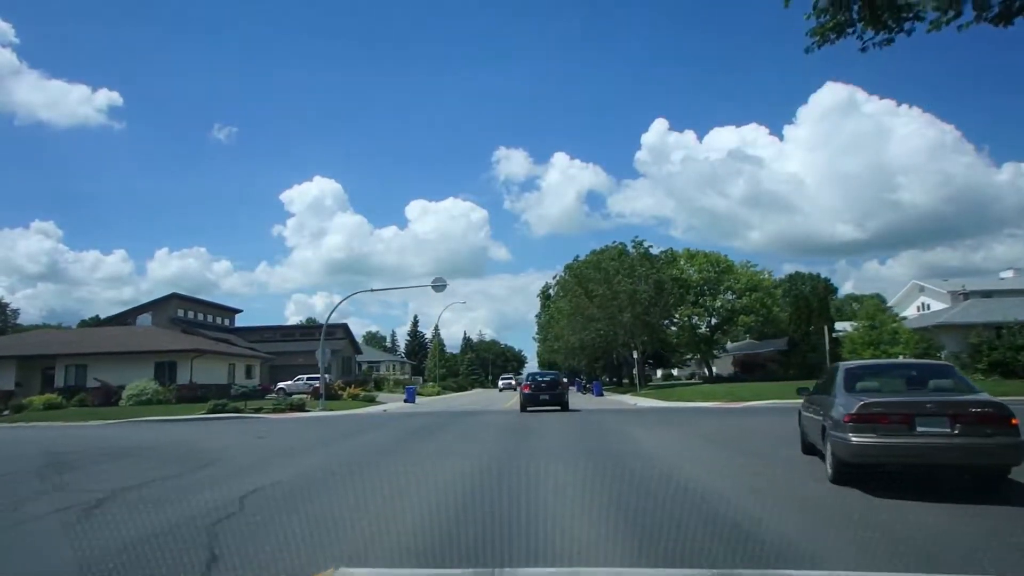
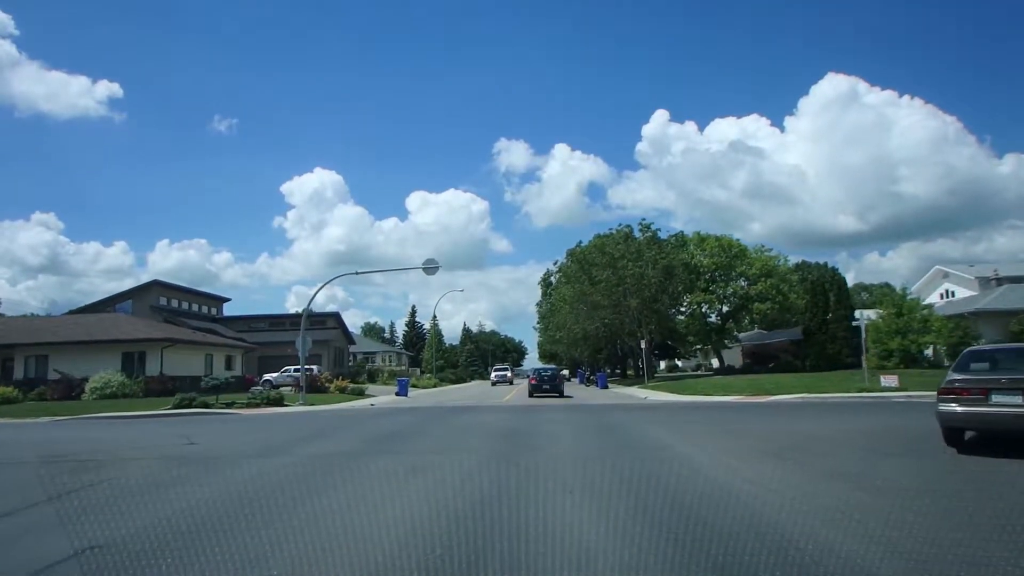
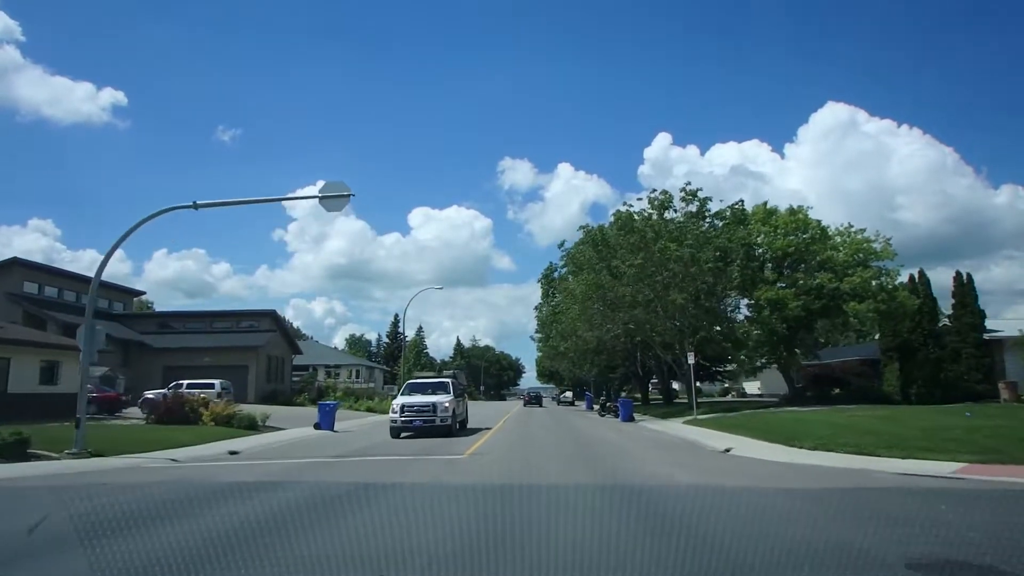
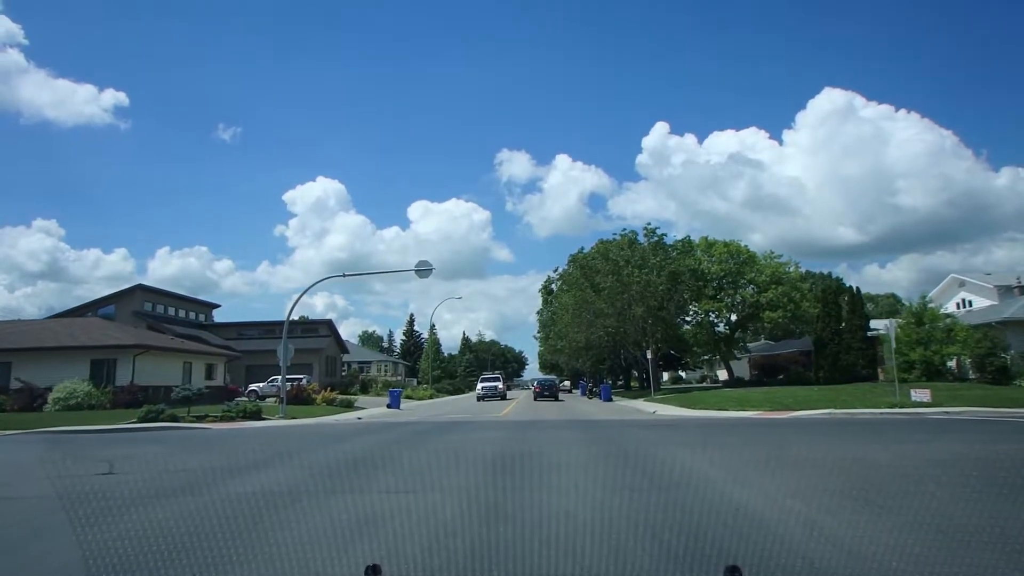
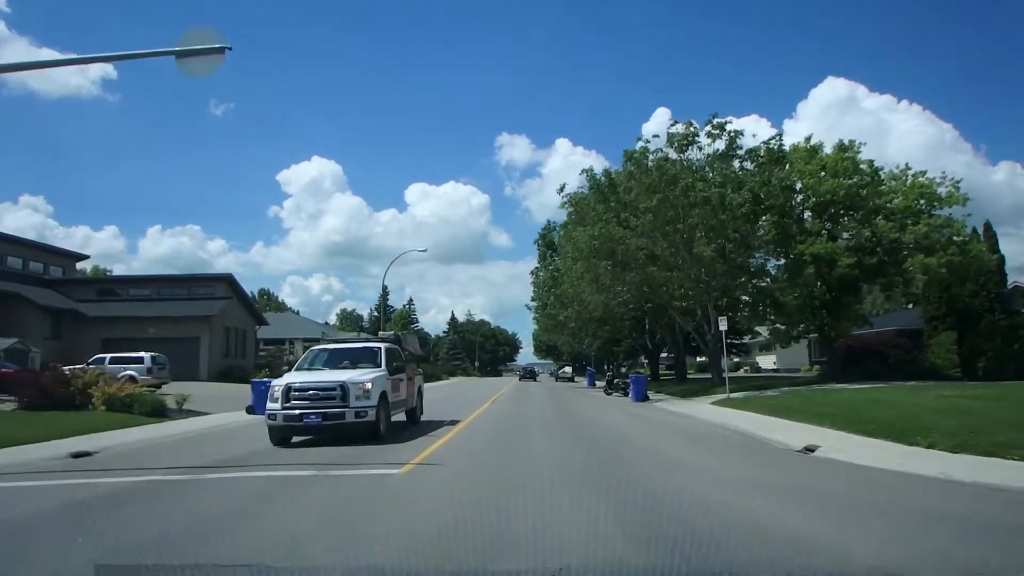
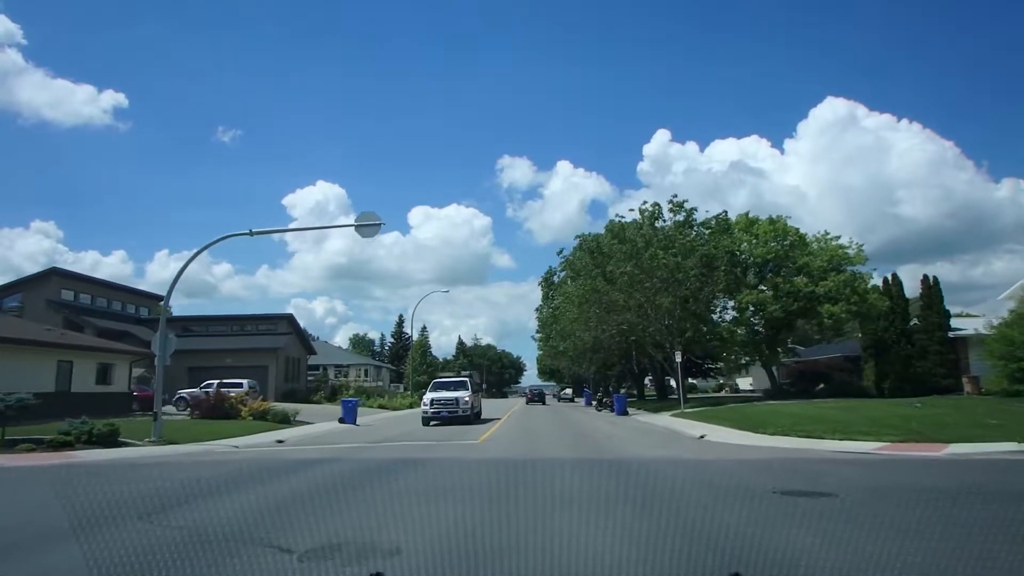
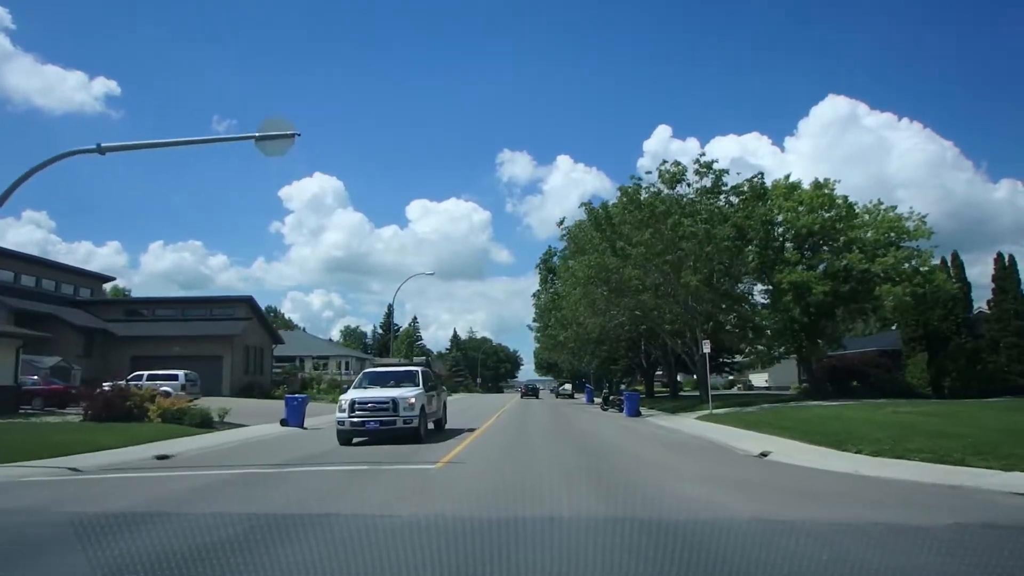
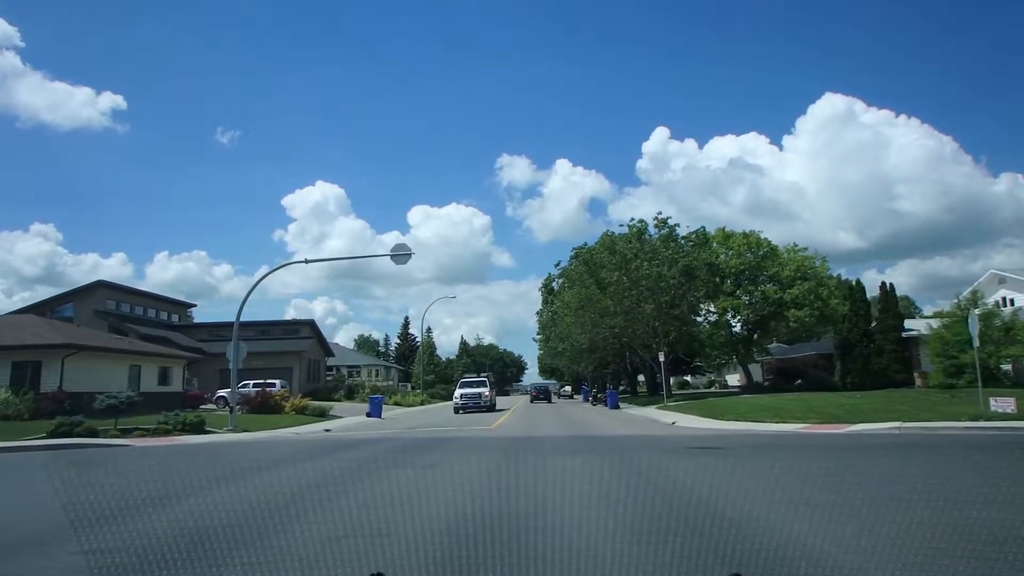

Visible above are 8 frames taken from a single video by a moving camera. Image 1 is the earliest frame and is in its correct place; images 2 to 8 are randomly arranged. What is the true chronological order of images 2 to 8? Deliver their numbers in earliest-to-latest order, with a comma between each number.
2, 4, 8, 6, 3, 7, 5
